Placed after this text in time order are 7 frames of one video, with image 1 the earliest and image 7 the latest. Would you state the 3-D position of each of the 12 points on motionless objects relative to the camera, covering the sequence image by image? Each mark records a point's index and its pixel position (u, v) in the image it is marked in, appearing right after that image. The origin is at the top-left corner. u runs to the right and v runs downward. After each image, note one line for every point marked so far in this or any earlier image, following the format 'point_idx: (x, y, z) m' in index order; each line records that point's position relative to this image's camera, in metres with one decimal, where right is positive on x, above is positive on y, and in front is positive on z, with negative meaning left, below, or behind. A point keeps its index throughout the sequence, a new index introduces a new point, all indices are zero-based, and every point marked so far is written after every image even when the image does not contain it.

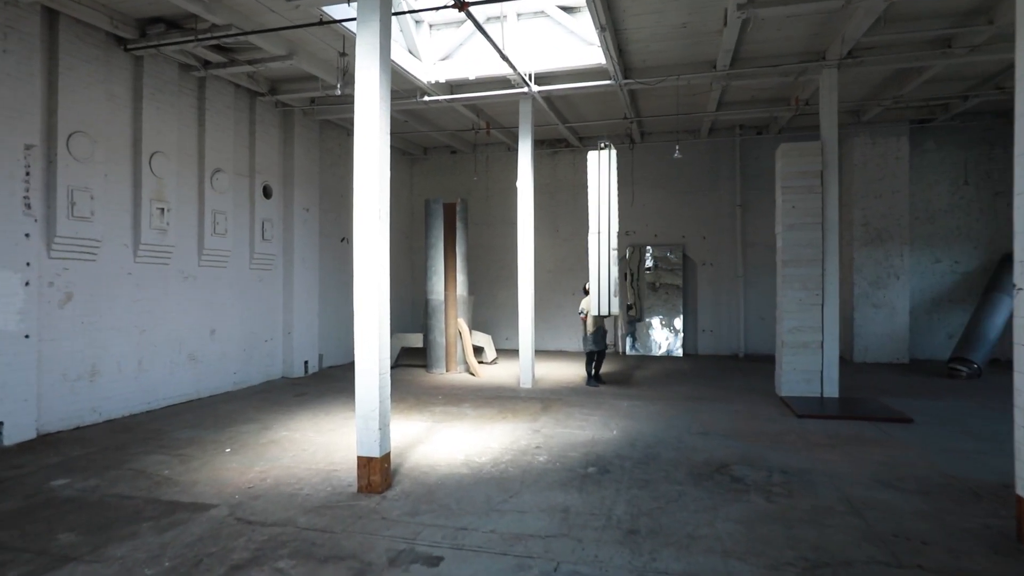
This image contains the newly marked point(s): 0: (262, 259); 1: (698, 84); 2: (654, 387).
0: (-3.5, +0.4, +7.9) m
1: (+2.4, +2.7, +7.4) m
2: (+1.9, -1.3, +7.6) m
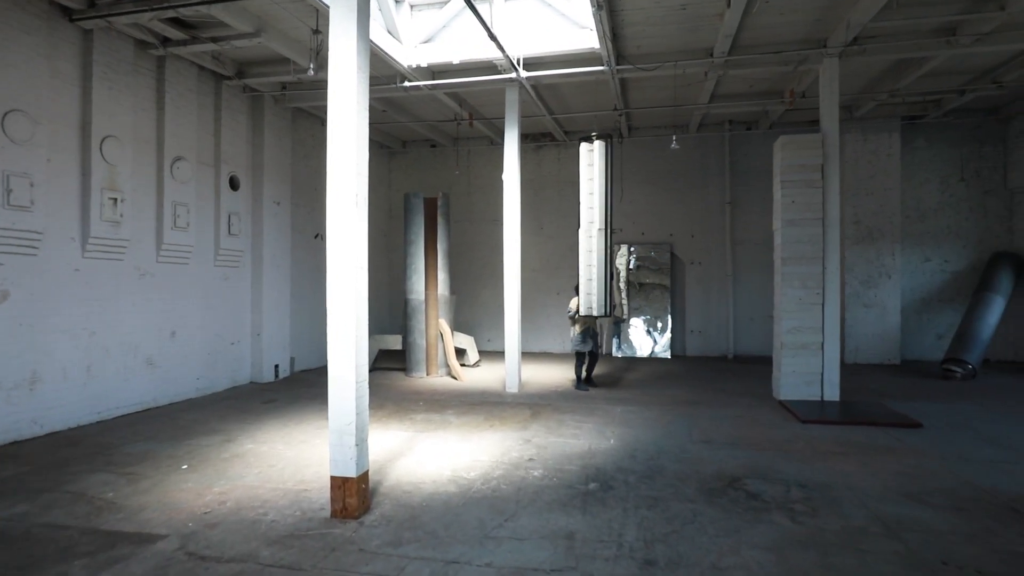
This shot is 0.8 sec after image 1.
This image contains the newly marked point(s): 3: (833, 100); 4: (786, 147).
0: (-3.7, +0.4, +7.4) m
1: (+2.2, +2.7, +7.1) m
2: (+1.7, -1.3, +7.3) m
3: (+3.5, +2.1, +6.2) m
4: (+3.1, +1.6, +6.4) m
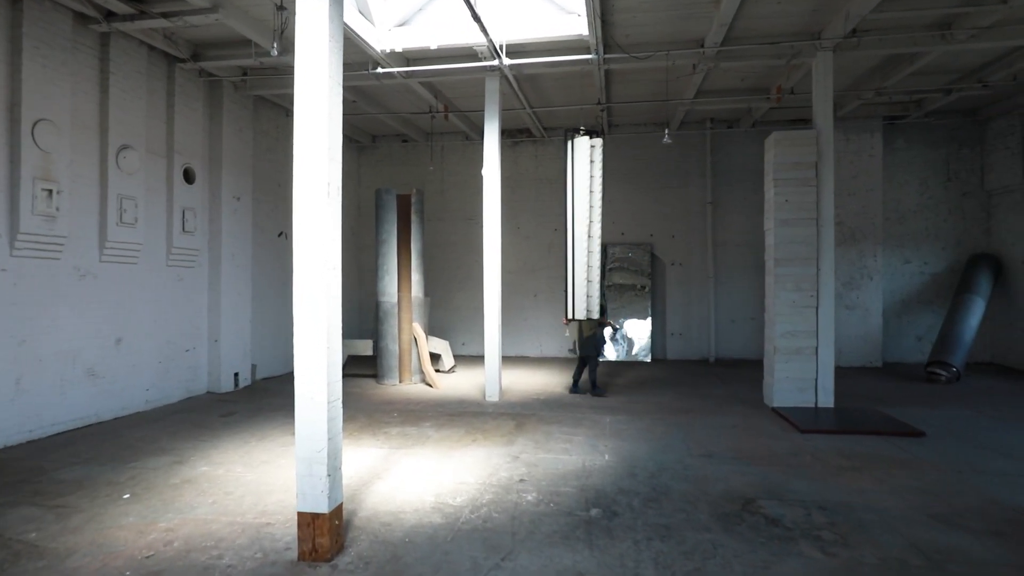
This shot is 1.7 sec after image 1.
0: (-3.9, +0.4, +6.7) m
1: (+2.0, +2.7, +6.8) m
2: (+1.5, -1.3, +6.9) m
3: (+3.3, +2.0, +6.0) m
4: (+2.9, +1.6, +6.1) m
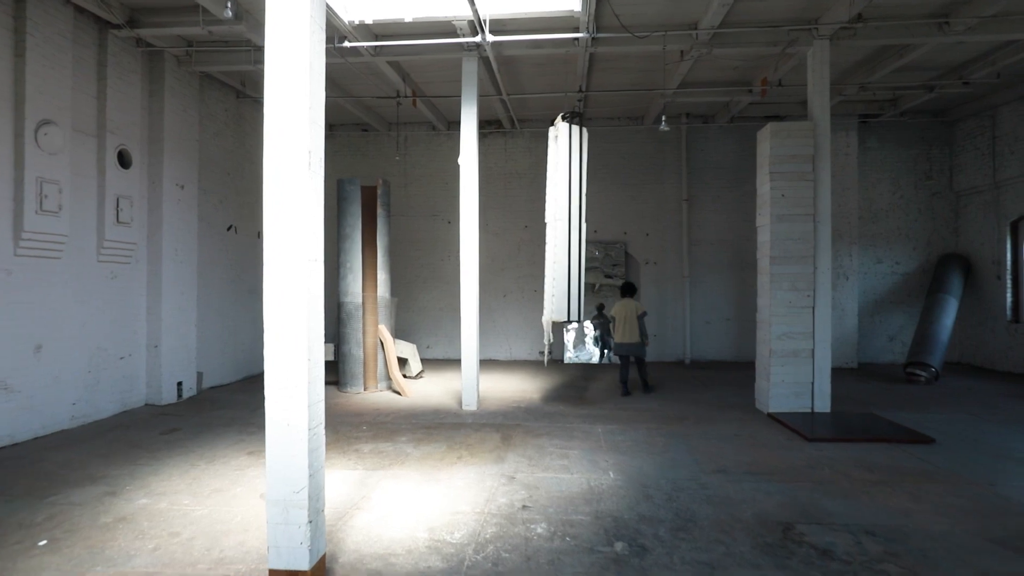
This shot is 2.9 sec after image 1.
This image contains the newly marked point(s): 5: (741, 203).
0: (-4.1, +0.4, +5.9) m
1: (+1.8, +2.7, +6.4) m
2: (+1.2, -1.3, +6.5) m
3: (+3.2, +2.1, +5.8) m
4: (+2.7, +1.6, +5.8) m
5: (+3.8, +1.4, +9.5) m
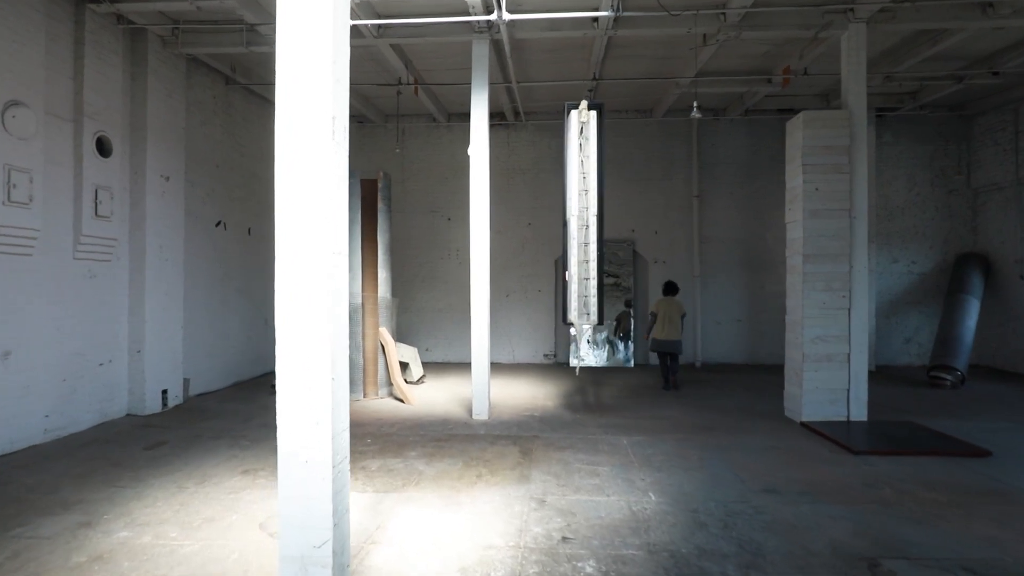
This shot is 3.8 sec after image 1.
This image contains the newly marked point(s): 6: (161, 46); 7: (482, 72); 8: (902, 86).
0: (-4.0, +0.4, +5.4) m
1: (+1.9, +2.7, +6.0) m
2: (+1.4, -1.3, +6.1) m
3: (+3.3, +2.0, +5.4) m
4: (+2.9, +1.6, +5.5) m
5: (+3.9, +1.4, +9.2) m
6: (-3.7, +2.6, +6.0) m
7: (-0.3, +2.2, +5.7) m
8: (+5.2, +2.7, +7.5) m
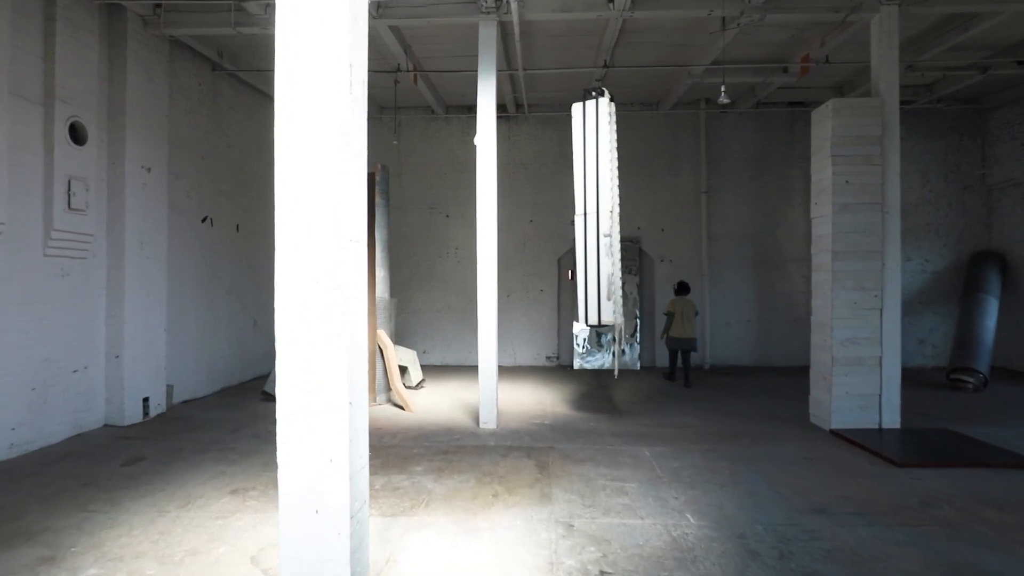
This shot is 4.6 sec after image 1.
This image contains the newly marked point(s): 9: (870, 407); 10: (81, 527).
0: (-3.9, +0.4, +4.9) m
1: (+2.0, +2.7, +5.7) m
2: (+1.4, -1.3, +5.8) m
3: (+3.4, +2.1, +5.1) m
4: (+3.0, +1.6, +5.1) m
5: (+3.9, +1.5, +8.9) m
6: (-3.6, +2.6, +5.6) m
7: (-0.2, +2.2, +5.3) m
8: (+5.2, +2.7, +7.2) m
9: (+3.2, -1.1, +5.2) m
10: (-2.4, -1.3, +3.2) m
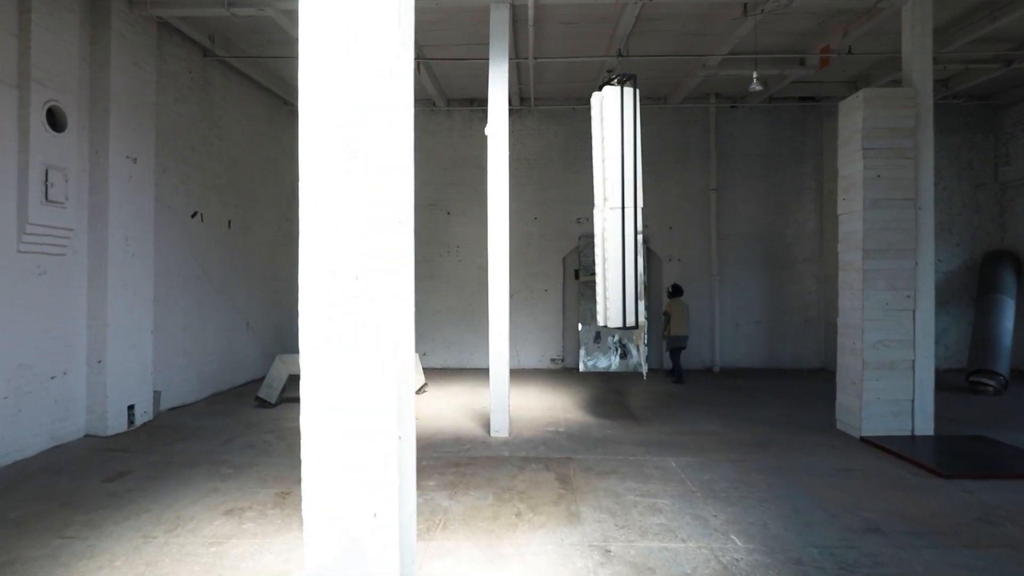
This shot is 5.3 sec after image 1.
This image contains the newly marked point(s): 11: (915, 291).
0: (-3.8, +0.4, +4.6) m
1: (+2.1, +2.7, +5.4) m
2: (+1.6, -1.3, +5.5) m
3: (+3.5, +2.1, +4.8) m
4: (+3.1, +1.6, +4.9) m
5: (+4.0, +1.5, +8.6) m
6: (-3.5, +2.6, +5.2) m
7: (-0.1, +2.2, +5.0) m
8: (+5.3, +2.7, +7.0) m
9: (+3.4, -1.1, +4.9) m
10: (-2.3, -1.3, +2.8) m
11: (+3.4, 0.0, +4.9) m
